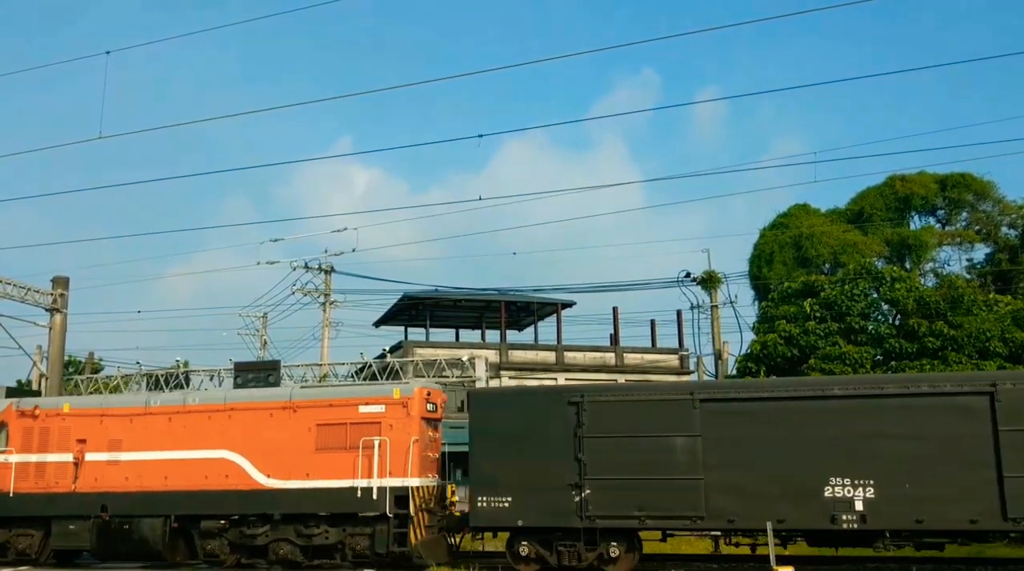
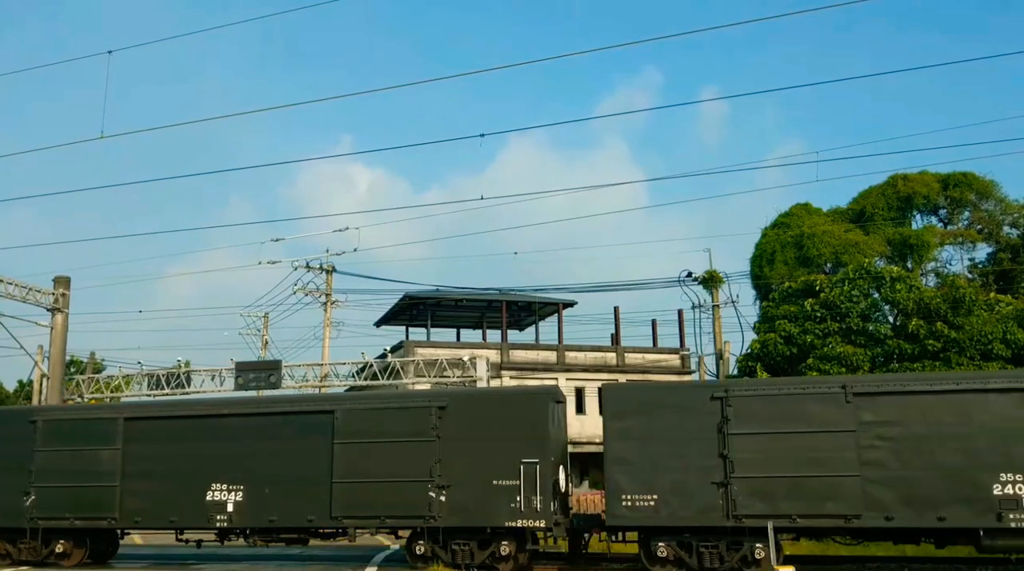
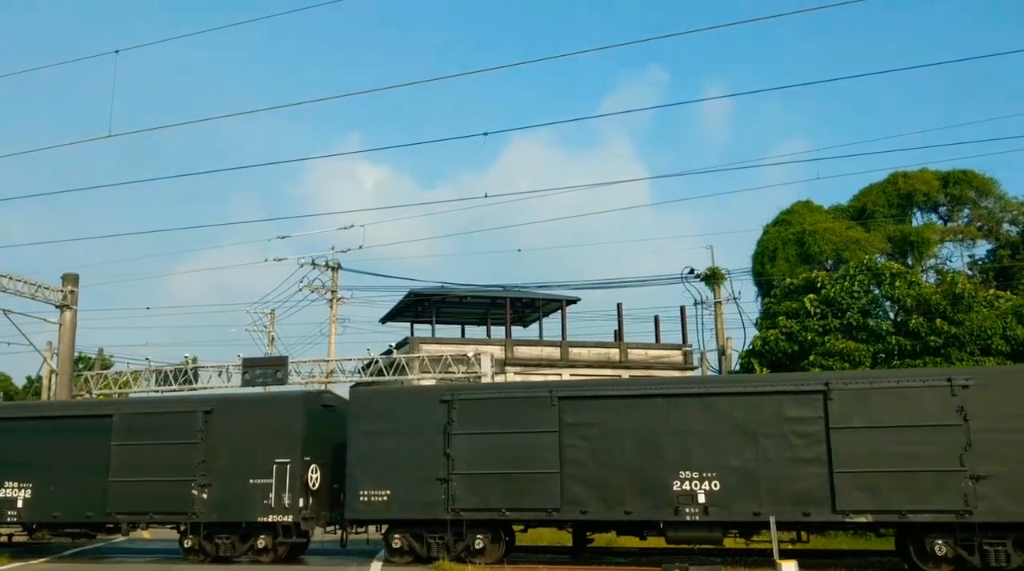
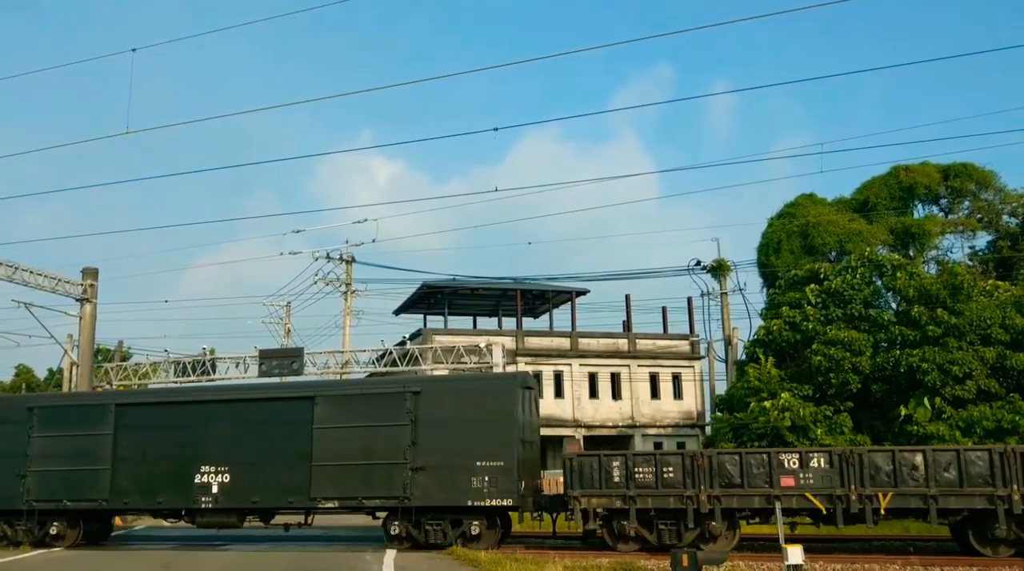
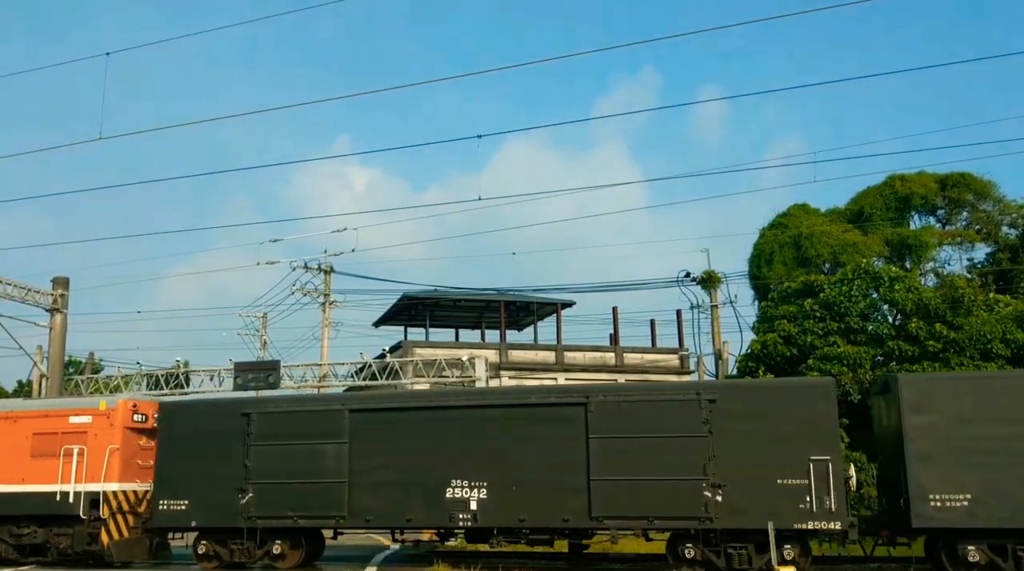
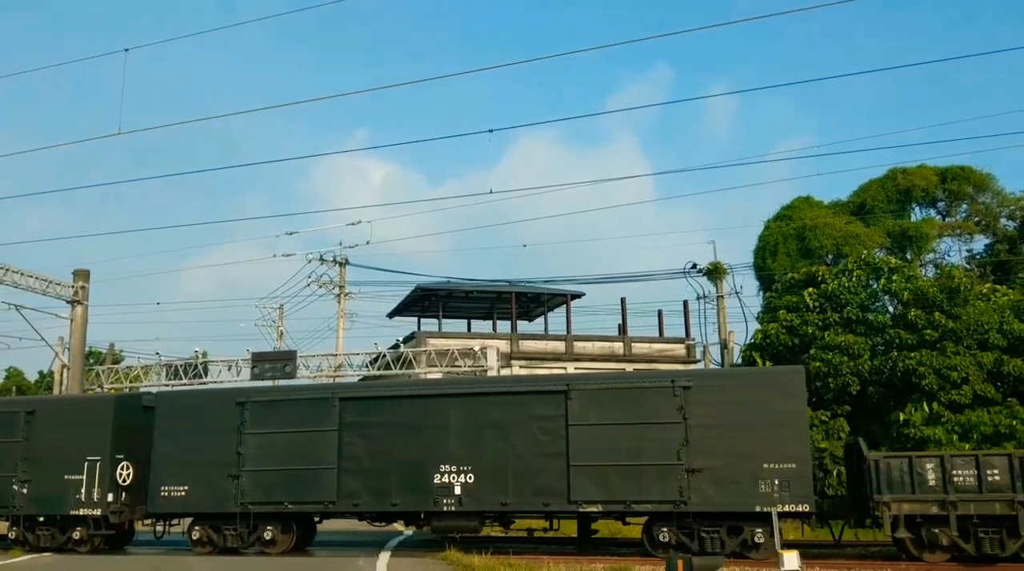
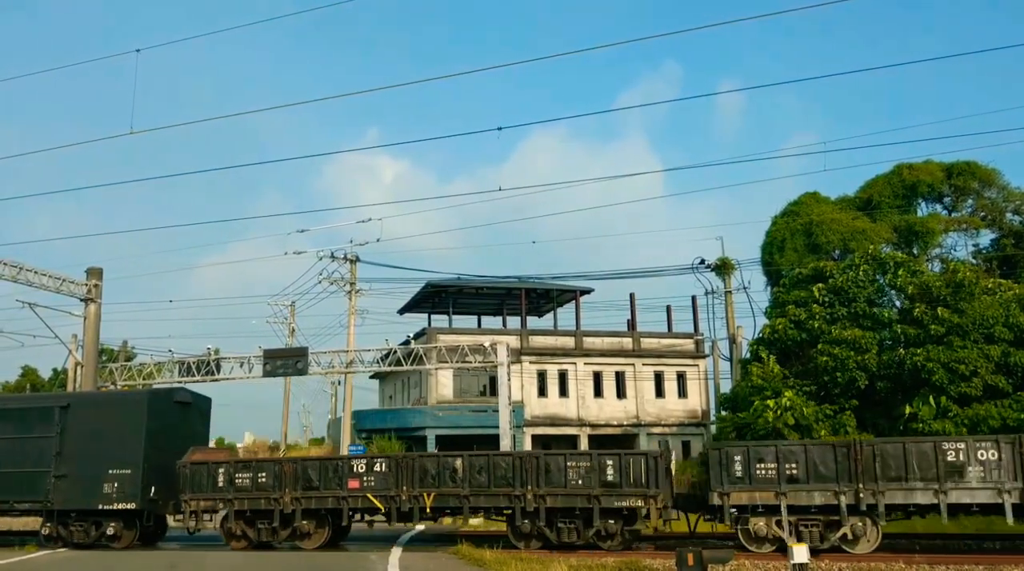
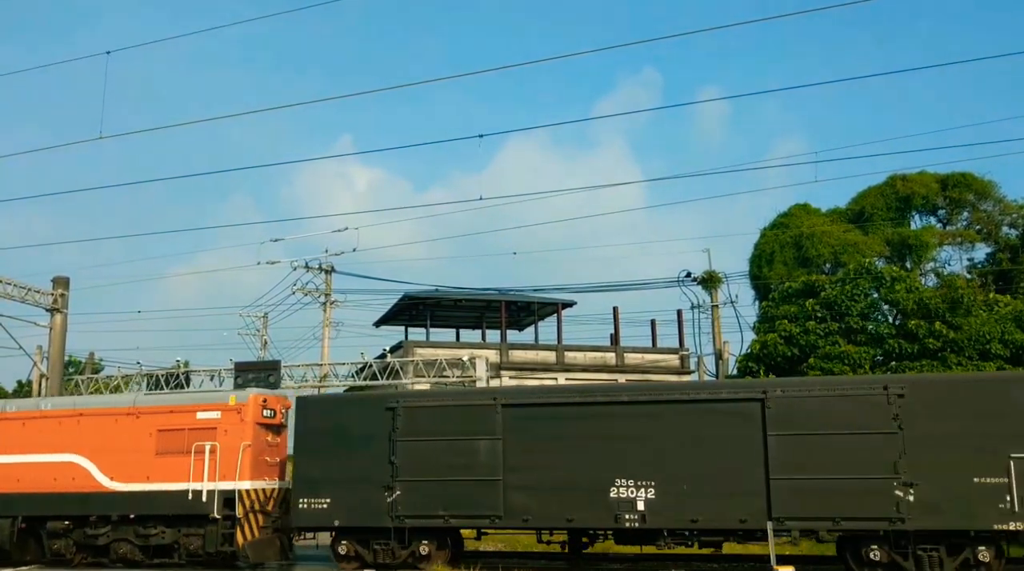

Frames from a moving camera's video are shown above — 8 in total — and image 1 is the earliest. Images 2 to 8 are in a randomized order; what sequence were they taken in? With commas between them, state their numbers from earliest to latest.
8, 5, 2, 3, 6, 4, 7
